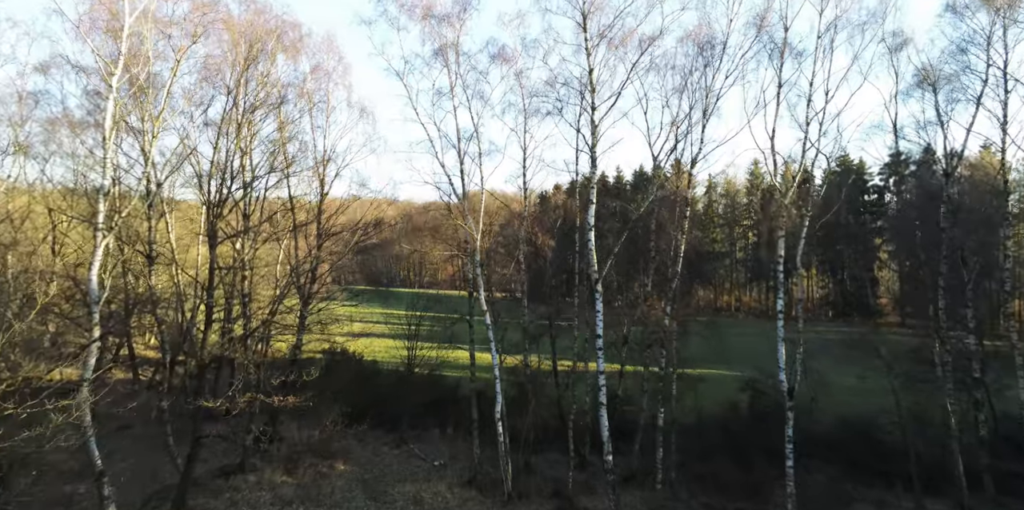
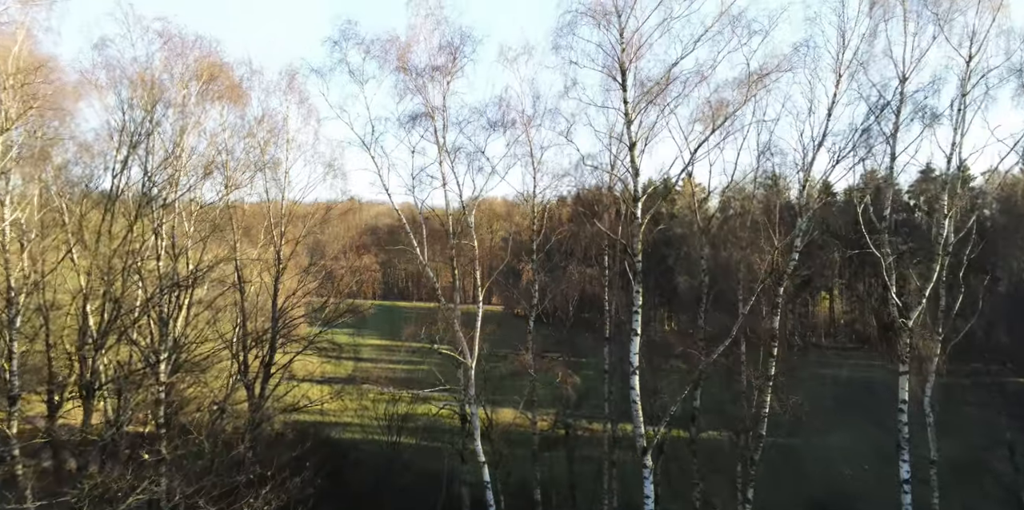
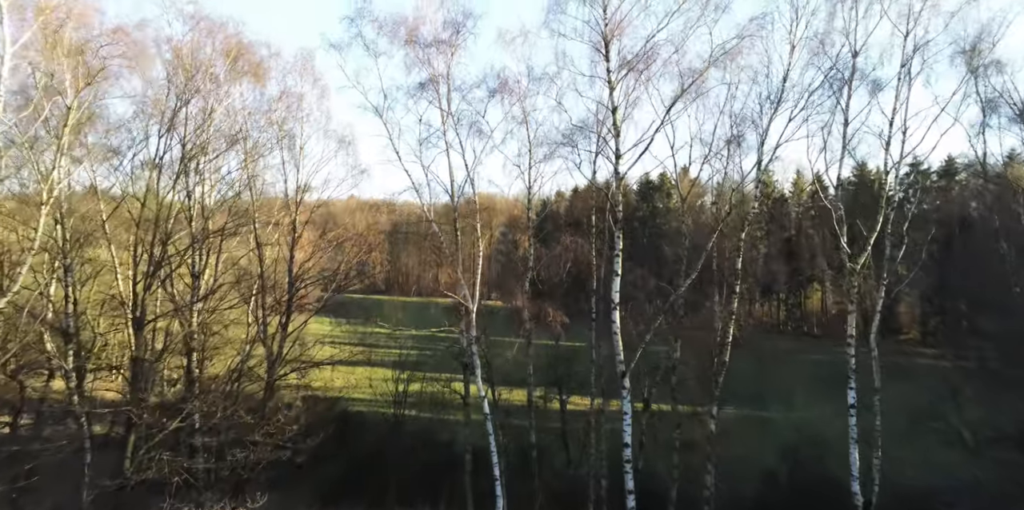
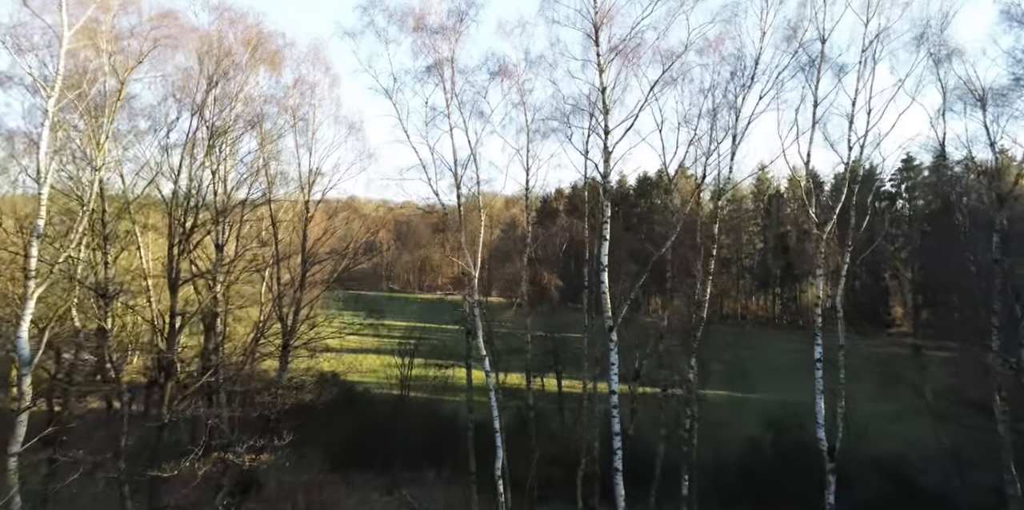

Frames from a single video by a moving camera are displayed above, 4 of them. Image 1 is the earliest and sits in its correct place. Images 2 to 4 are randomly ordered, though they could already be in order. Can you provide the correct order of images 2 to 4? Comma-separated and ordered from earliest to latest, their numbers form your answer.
4, 3, 2
